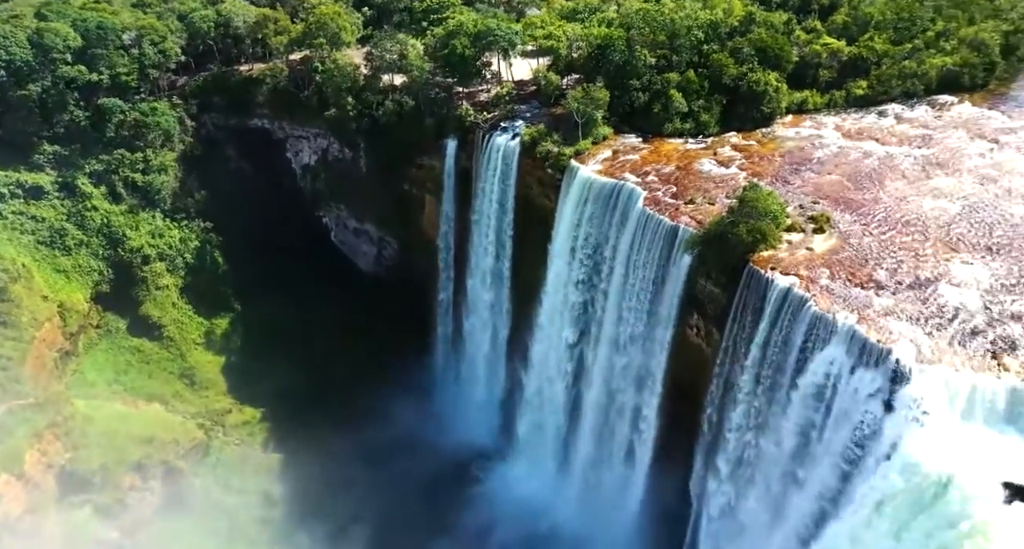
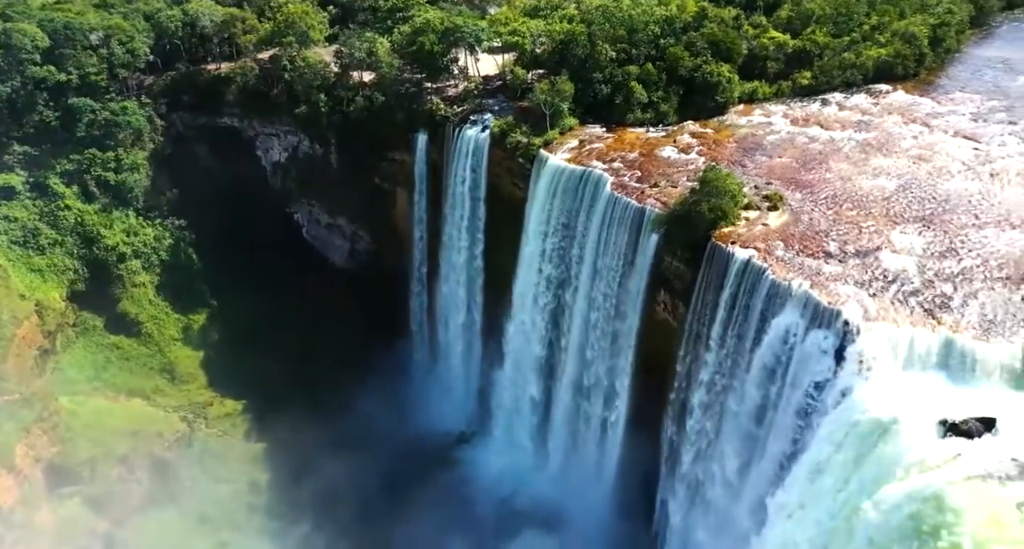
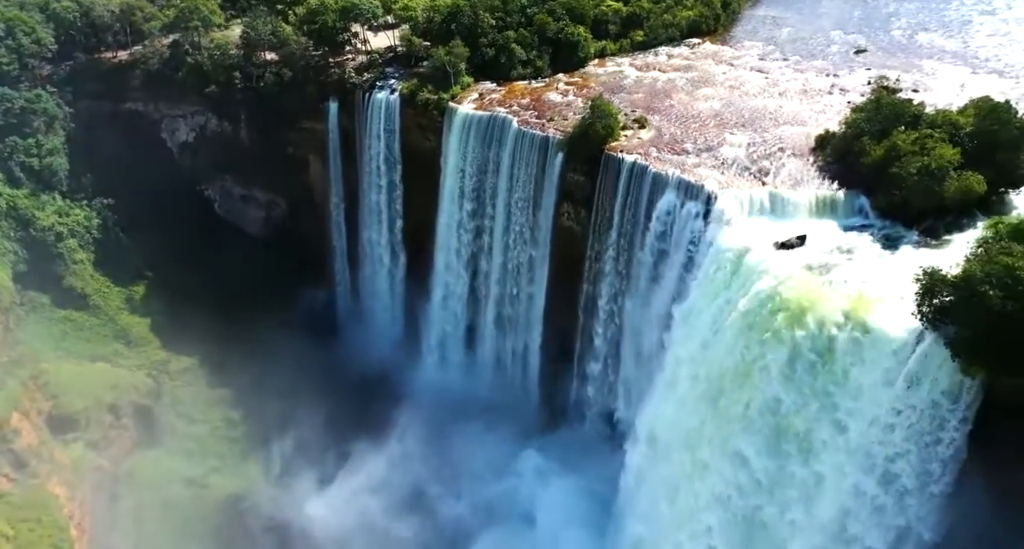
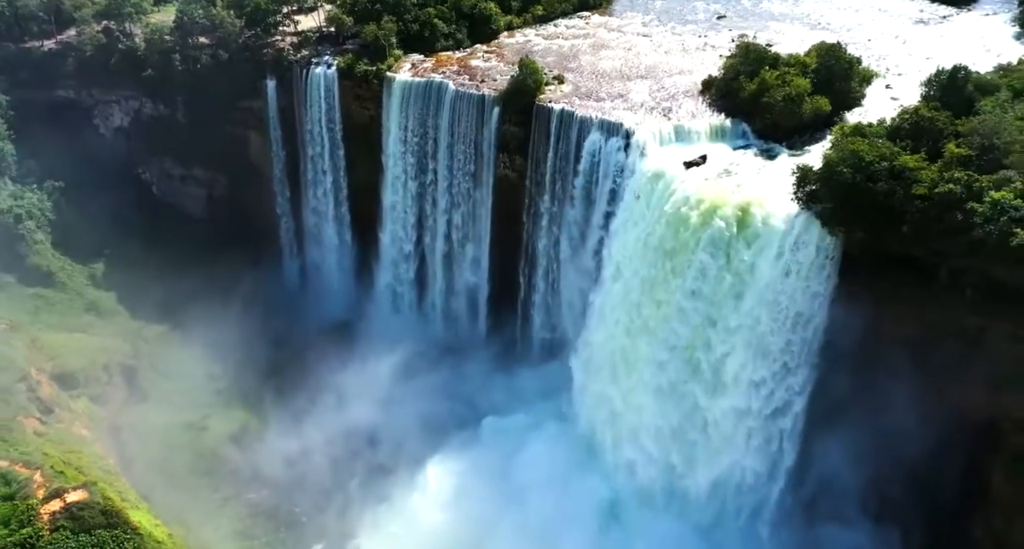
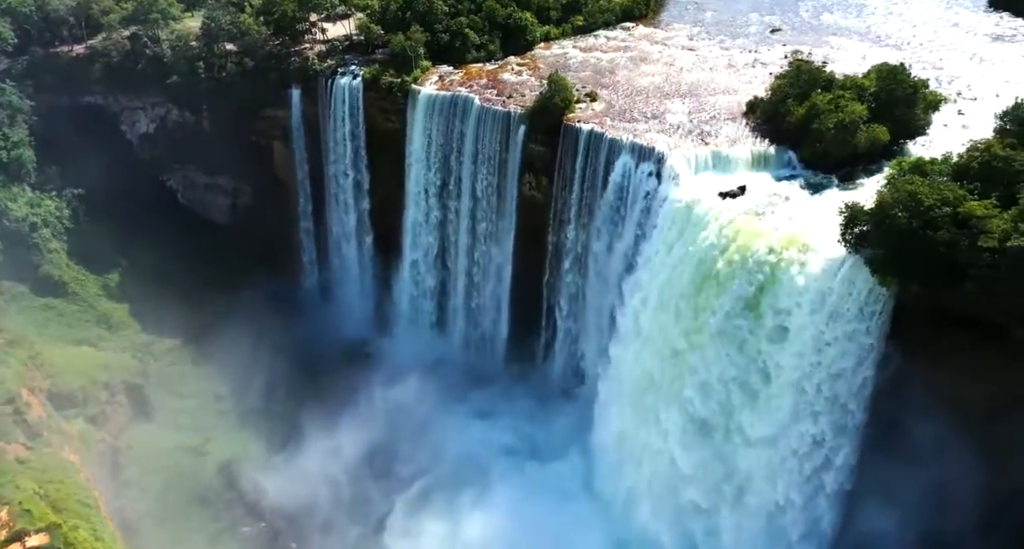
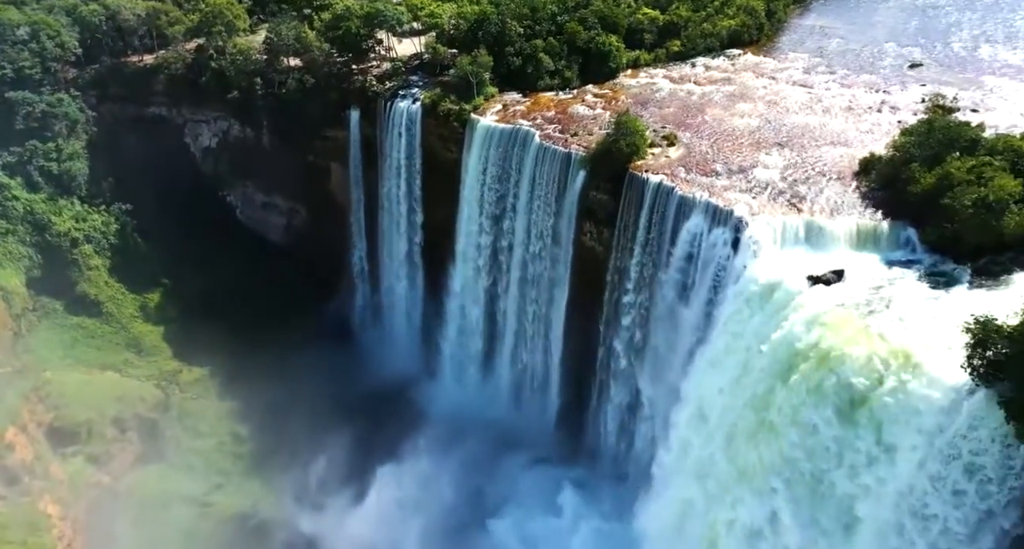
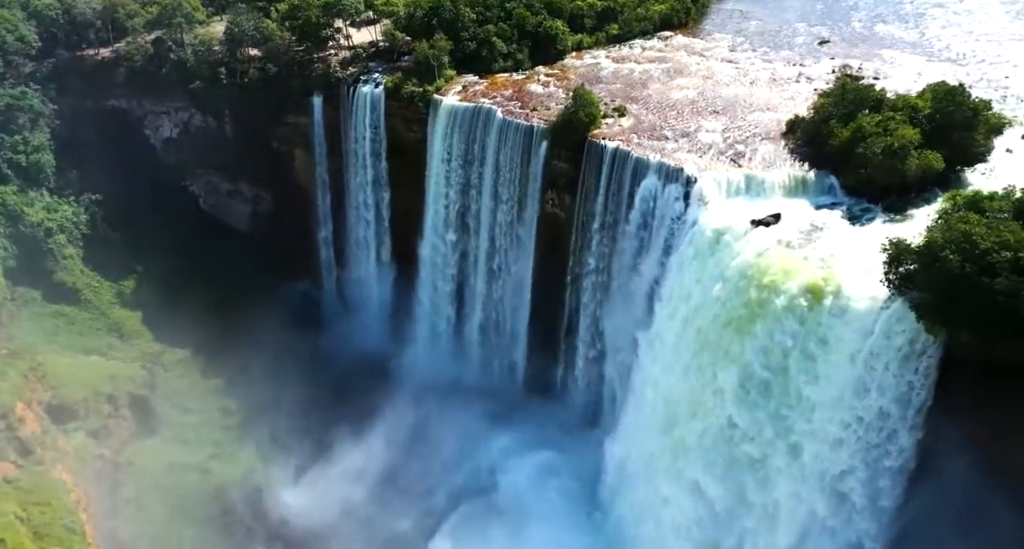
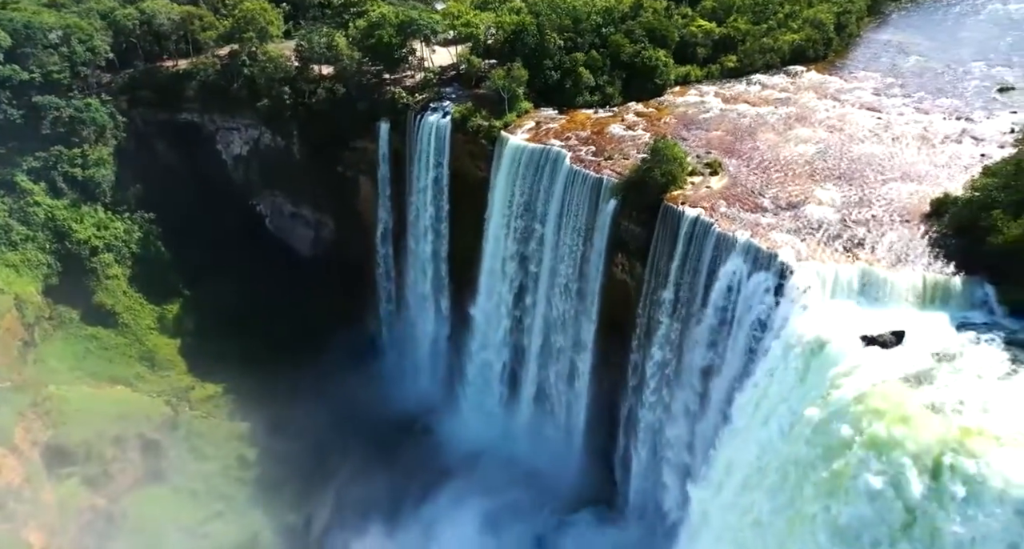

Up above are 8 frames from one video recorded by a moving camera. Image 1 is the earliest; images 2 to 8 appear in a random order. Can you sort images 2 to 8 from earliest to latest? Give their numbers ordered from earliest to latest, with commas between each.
2, 8, 6, 3, 7, 5, 4
